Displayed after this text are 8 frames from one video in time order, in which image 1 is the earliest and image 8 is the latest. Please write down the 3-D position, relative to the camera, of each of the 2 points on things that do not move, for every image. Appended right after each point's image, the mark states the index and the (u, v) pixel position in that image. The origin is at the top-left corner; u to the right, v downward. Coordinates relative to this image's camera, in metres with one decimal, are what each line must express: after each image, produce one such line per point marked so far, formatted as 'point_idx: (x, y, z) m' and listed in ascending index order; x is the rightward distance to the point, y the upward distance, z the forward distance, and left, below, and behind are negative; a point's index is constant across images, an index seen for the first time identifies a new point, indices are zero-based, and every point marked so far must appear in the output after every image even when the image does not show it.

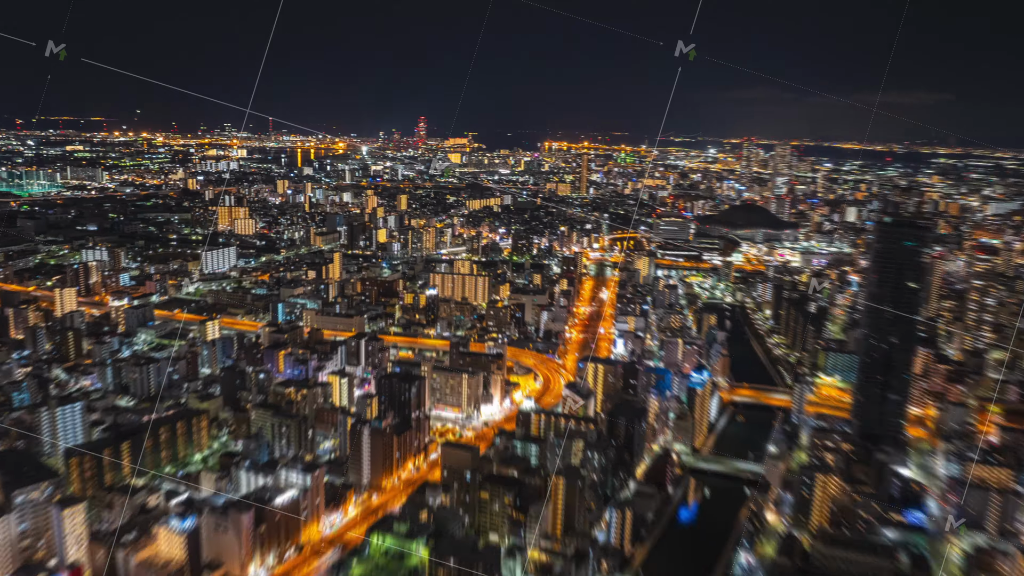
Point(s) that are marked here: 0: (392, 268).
0: (-1.4, +0.2, +9.1) m
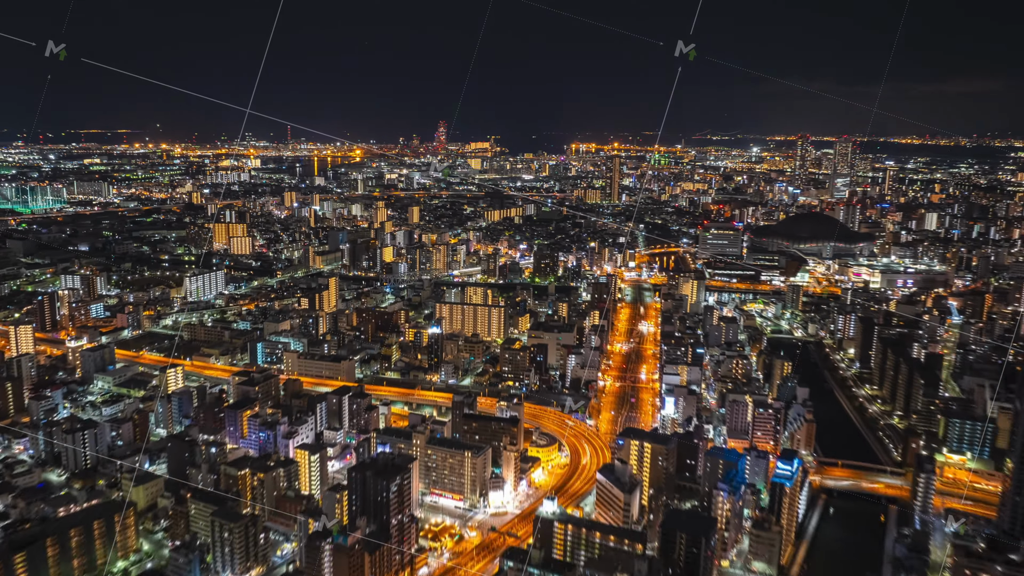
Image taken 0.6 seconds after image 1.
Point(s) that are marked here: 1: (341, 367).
0: (-1.2, -0.1, +8.1) m
1: (-1.2, -0.5, +5.2) m
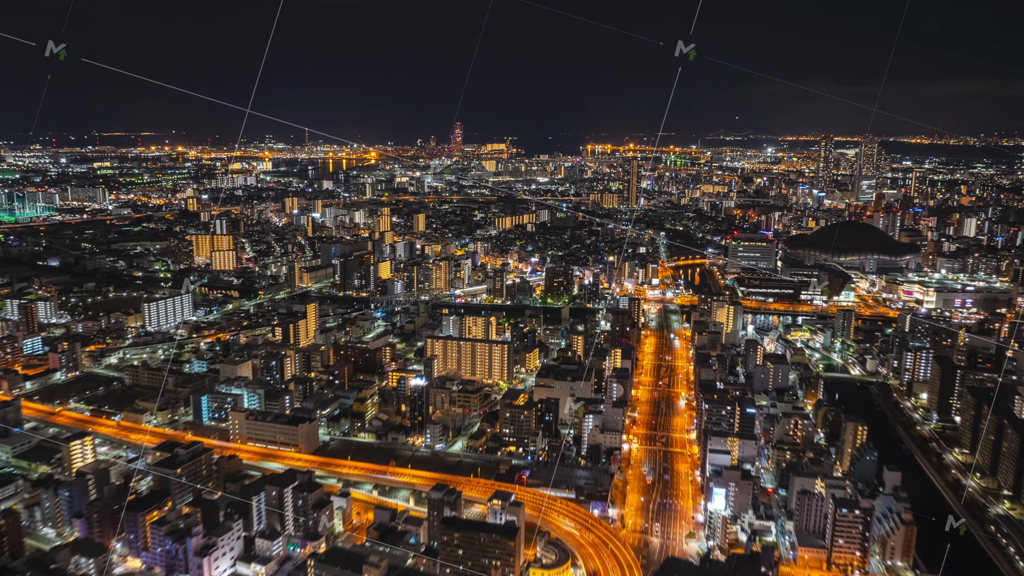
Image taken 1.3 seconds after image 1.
0: (-1.1, -0.3, +7.0) m
1: (-1.2, -0.8, +4.2) m
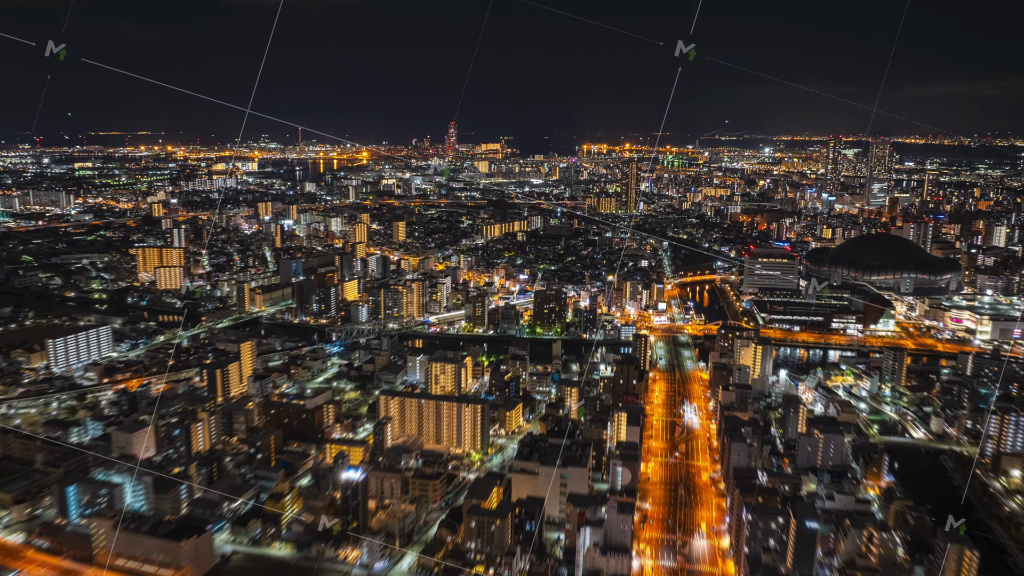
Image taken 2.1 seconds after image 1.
0: (-1.3, -0.6, +5.9) m
1: (-1.3, -1.0, +3.0) m
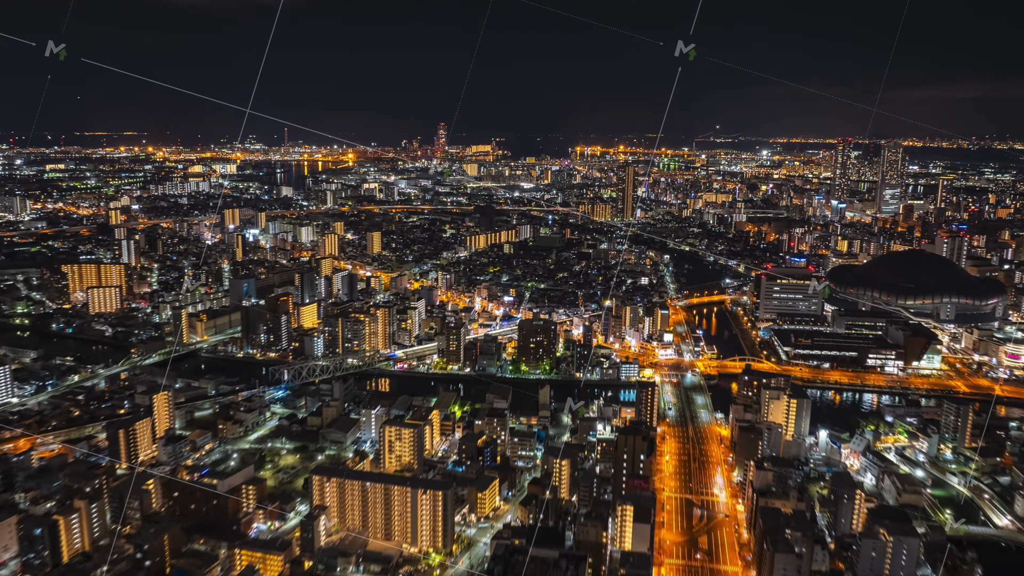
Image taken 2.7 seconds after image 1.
0: (-1.4, -0.8, +4.8) m
1: (-1.4, -1.2, +2.0) m
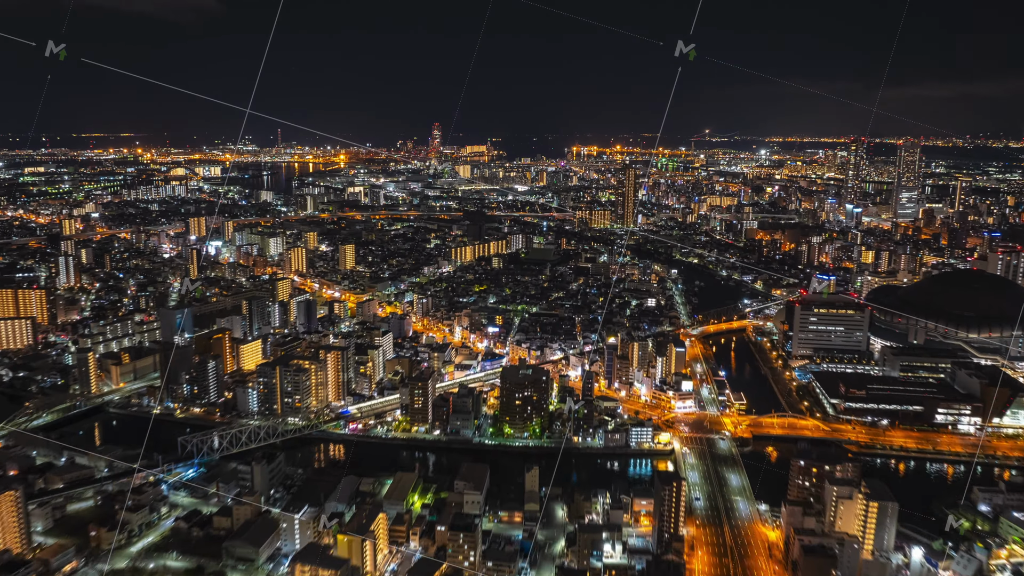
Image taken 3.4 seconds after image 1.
0: (-1.5, -1.1, +3.6) m
1: (-1.5, -1.5, +0.8) m
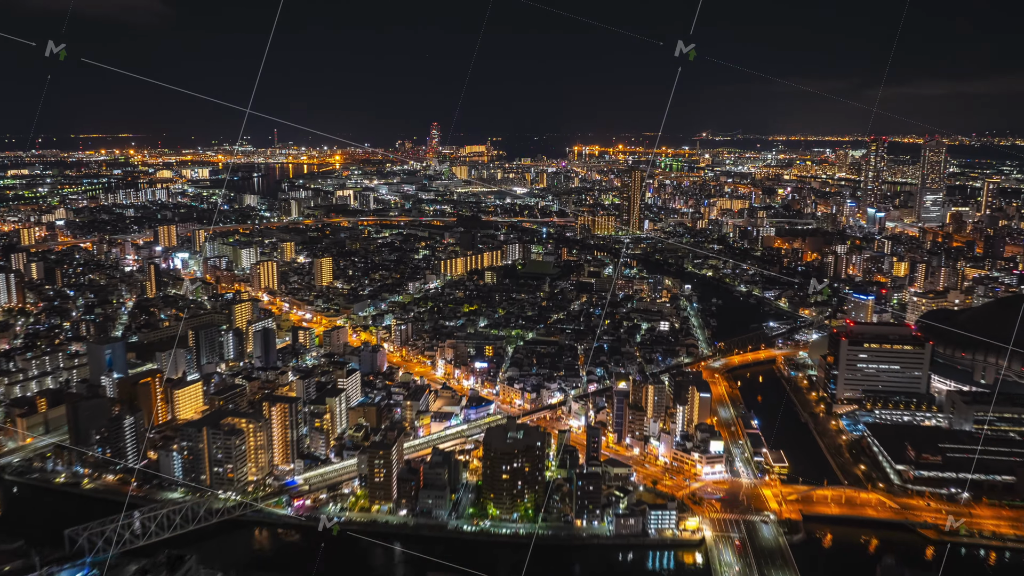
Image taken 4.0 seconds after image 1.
0: (-1.6, -1.3, +2.7) m
1: (-1.6, -1.7, -0.2) m
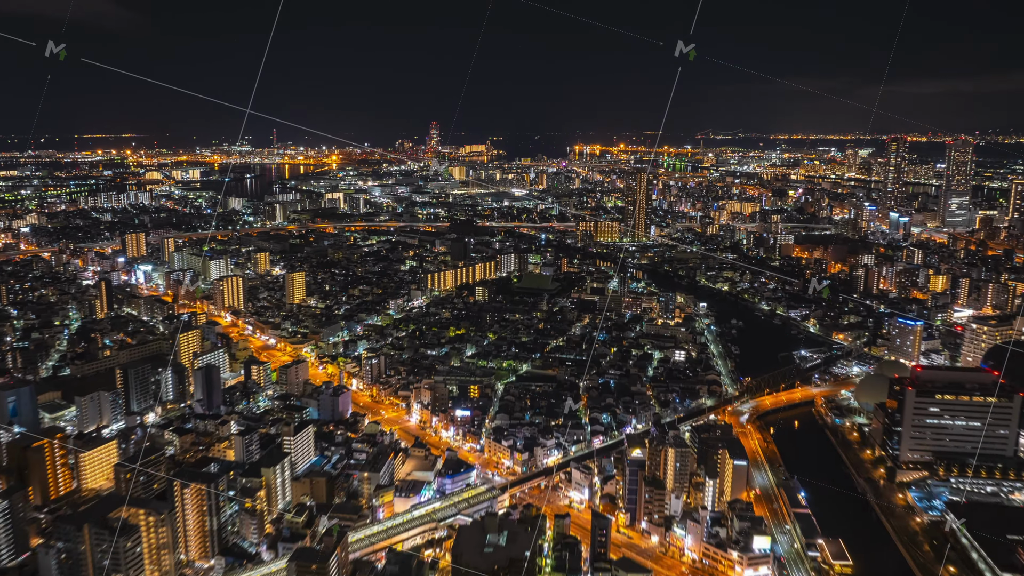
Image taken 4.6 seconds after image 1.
0: (-1.7, -1.5, +1.8) m
1: (-1.6, -1.9, -1.1) m
